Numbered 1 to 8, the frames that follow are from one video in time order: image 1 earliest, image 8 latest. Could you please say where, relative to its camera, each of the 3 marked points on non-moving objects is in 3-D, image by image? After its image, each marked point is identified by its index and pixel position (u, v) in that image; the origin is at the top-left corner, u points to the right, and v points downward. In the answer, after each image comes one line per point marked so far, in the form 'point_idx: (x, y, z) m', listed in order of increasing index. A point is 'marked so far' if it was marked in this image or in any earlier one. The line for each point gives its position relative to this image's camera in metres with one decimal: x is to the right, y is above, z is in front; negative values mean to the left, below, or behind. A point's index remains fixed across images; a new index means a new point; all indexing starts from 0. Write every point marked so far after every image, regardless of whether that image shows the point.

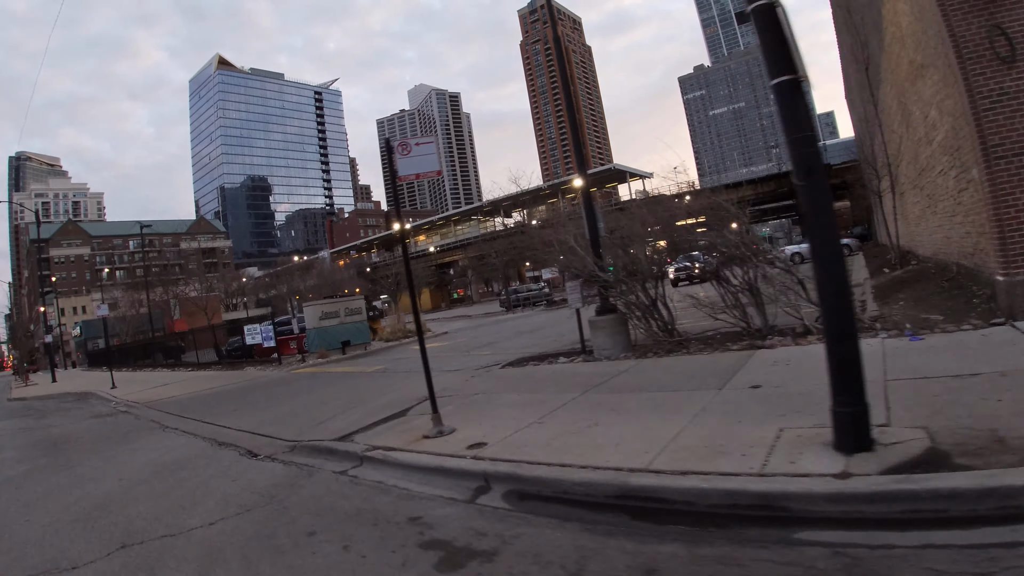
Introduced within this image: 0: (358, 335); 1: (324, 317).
0: (-5.0, -1.6, +17.9) m
1: (-5.9, -1.0, +17.2) m
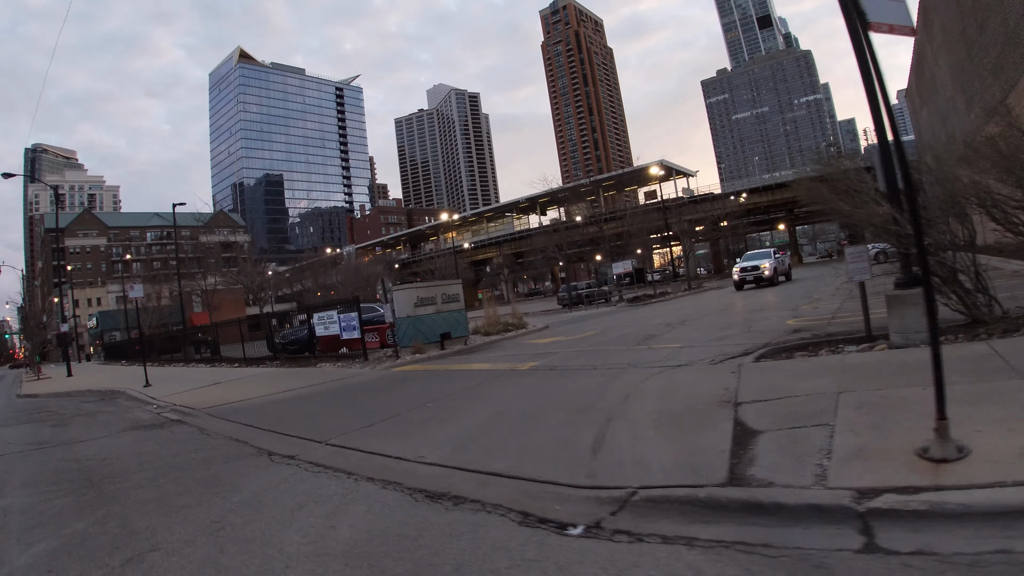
0: (-1.4, -1.0, +14.1) m
1: (-2.2, -0.4, +13.5) m
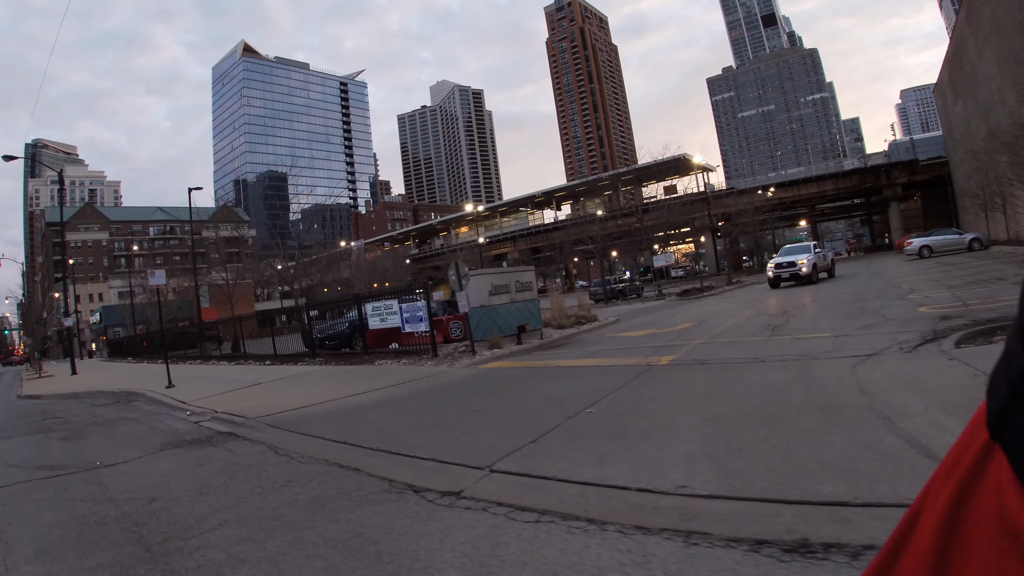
0: (+0.5, -0.7, +12.1) m
1: (-0.4, -0.1, +11.5) m
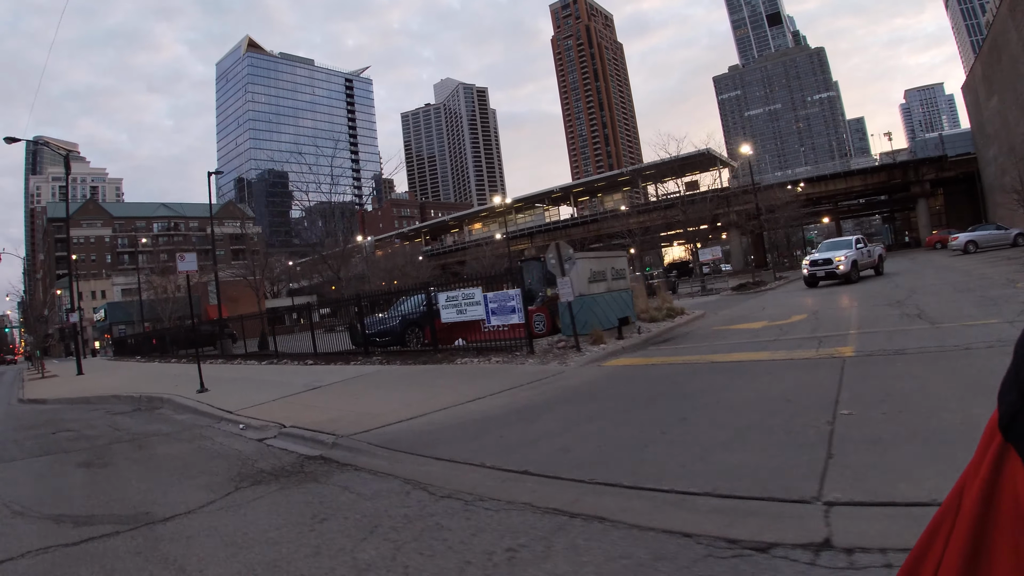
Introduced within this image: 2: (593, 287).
0: (+2.3, -0.4, +10.2) m
1: (+1.4, +0.2, +9.6) m
2: (+1.4, +0.1, +9.6) m
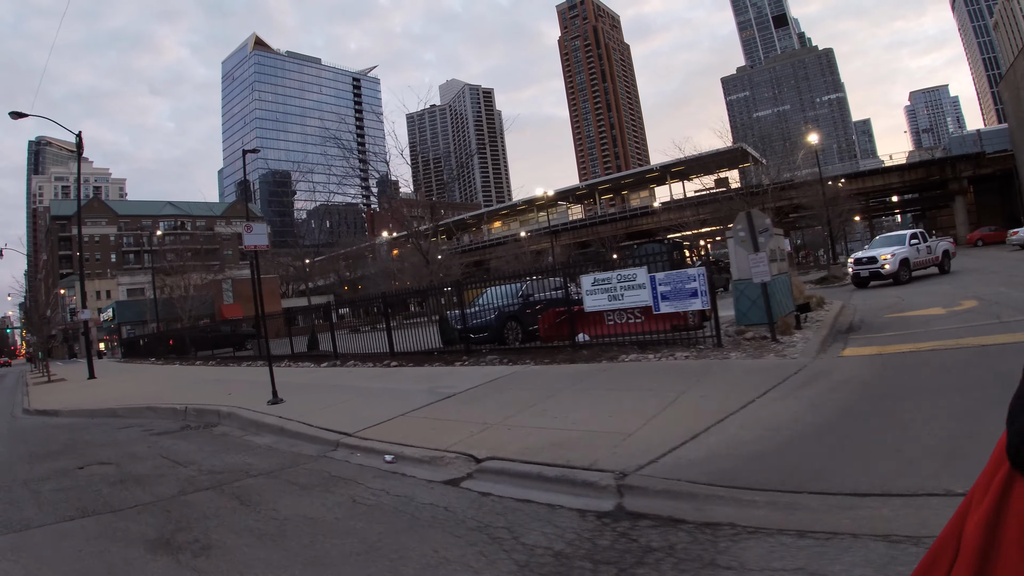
0: (+4.6, -0.1, +7.8) m
1: (+3.7, +0.6, +7.2) m
2: (+3.7, +0.4, +7.2) m
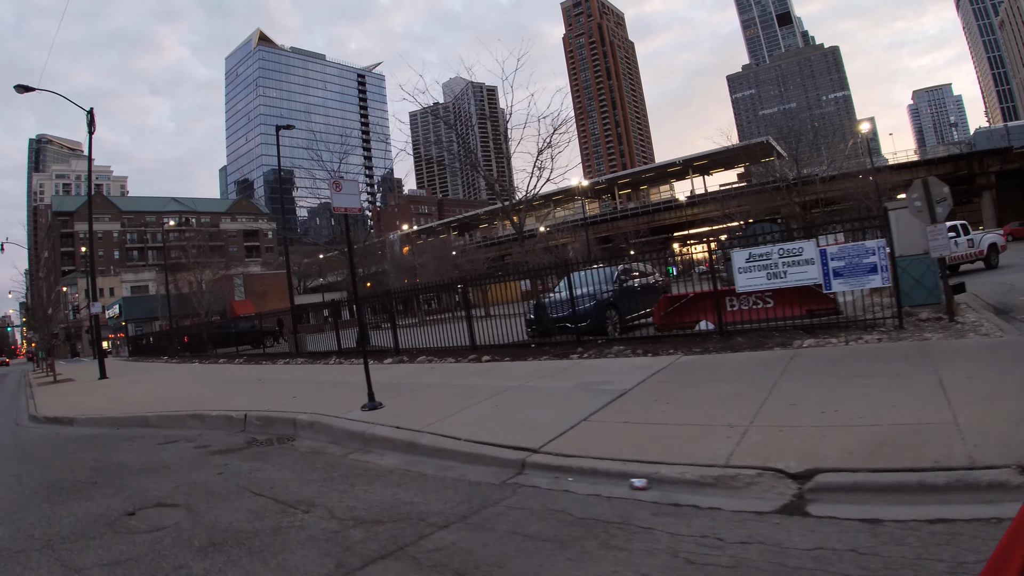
0: (+6.2, +0.3, +6.2) m
1: (+5.3, +0.9, +5.5) m
2: (+5.3, +0.7, +5.5) m
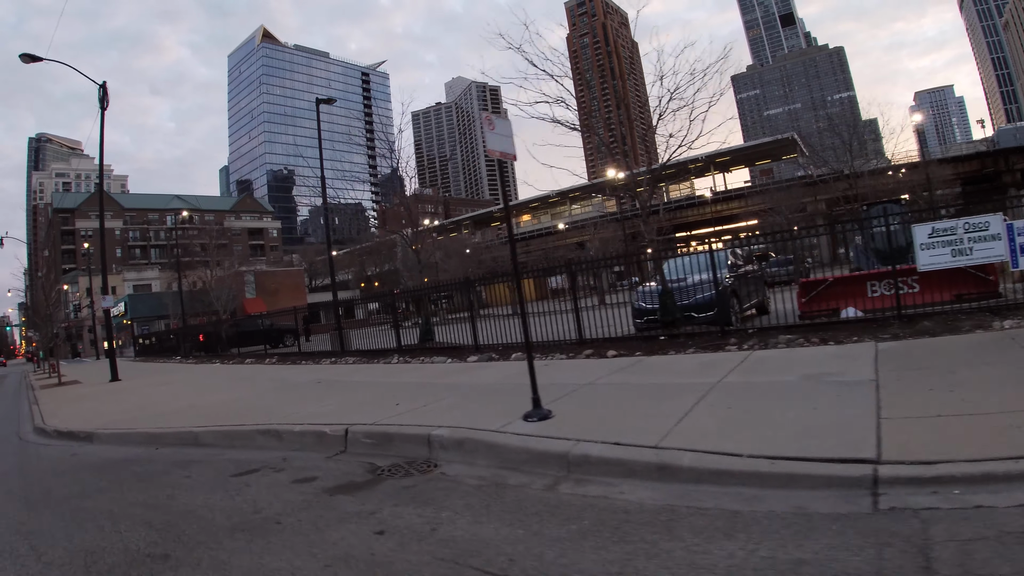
0: (+7.6, +0.5, +4.7) m
1: (+6.8, +1.1, +4.0) m
2: (+6.8, +1.0, +4.0) m
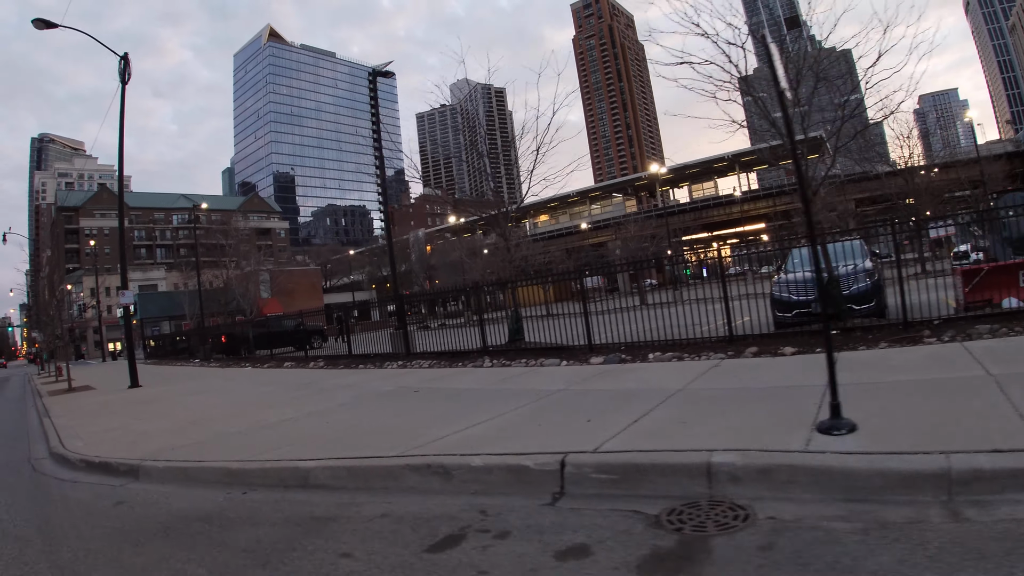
0: (+9.0, +0.7, +3.3) m
1: (+8.2, +1.3, +2.6) m
2: (+8.2, +1.2, +2.6) m
